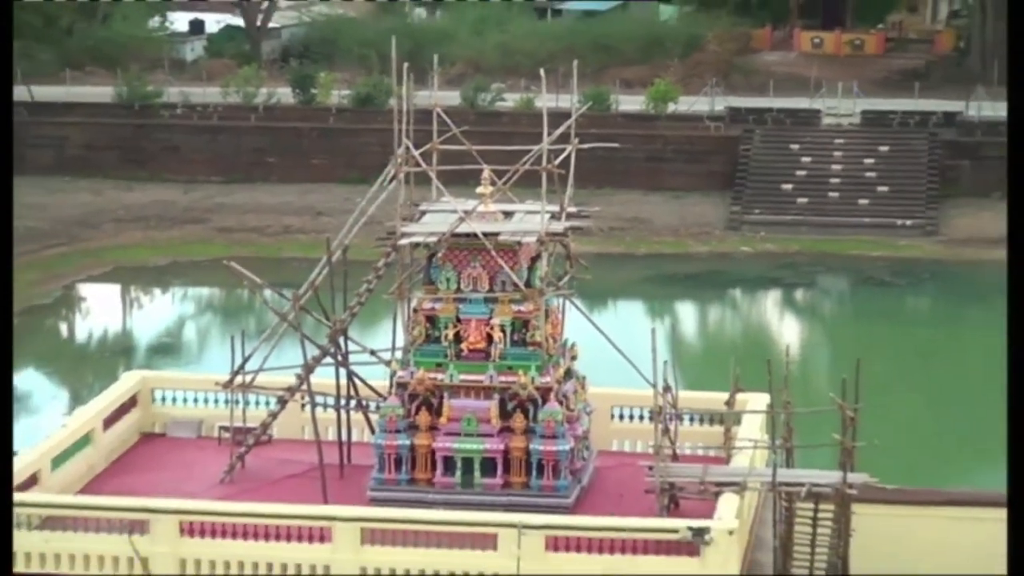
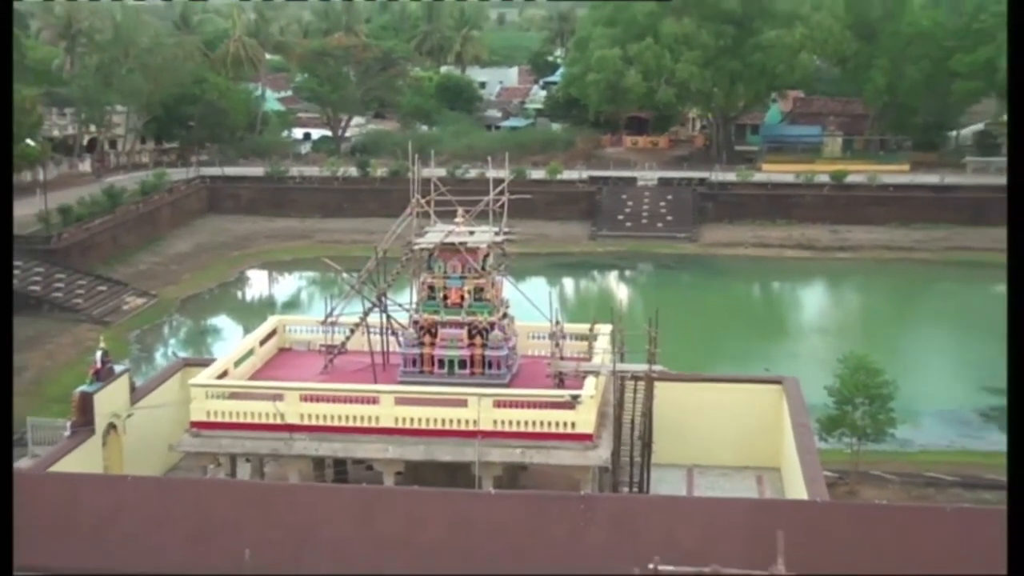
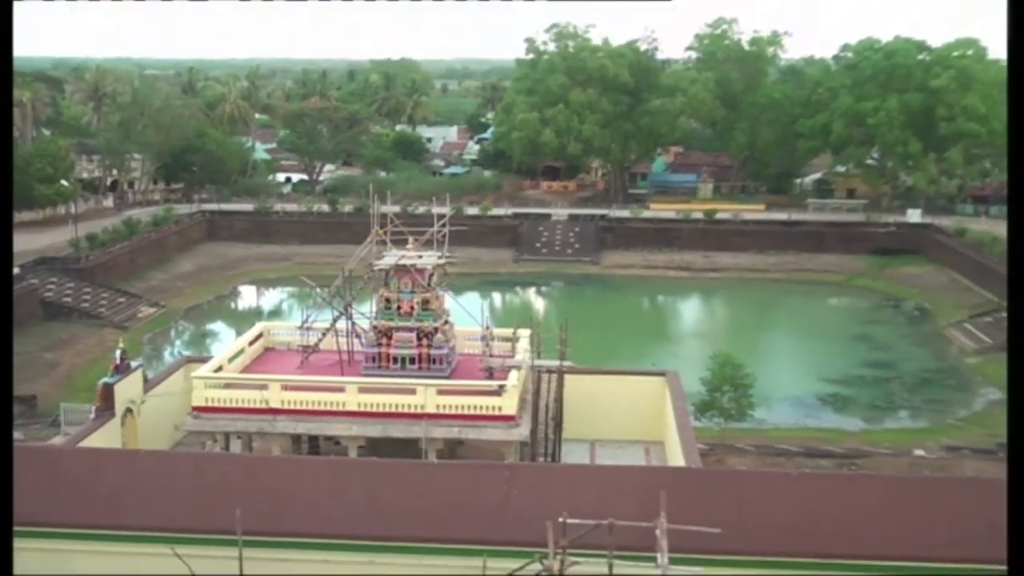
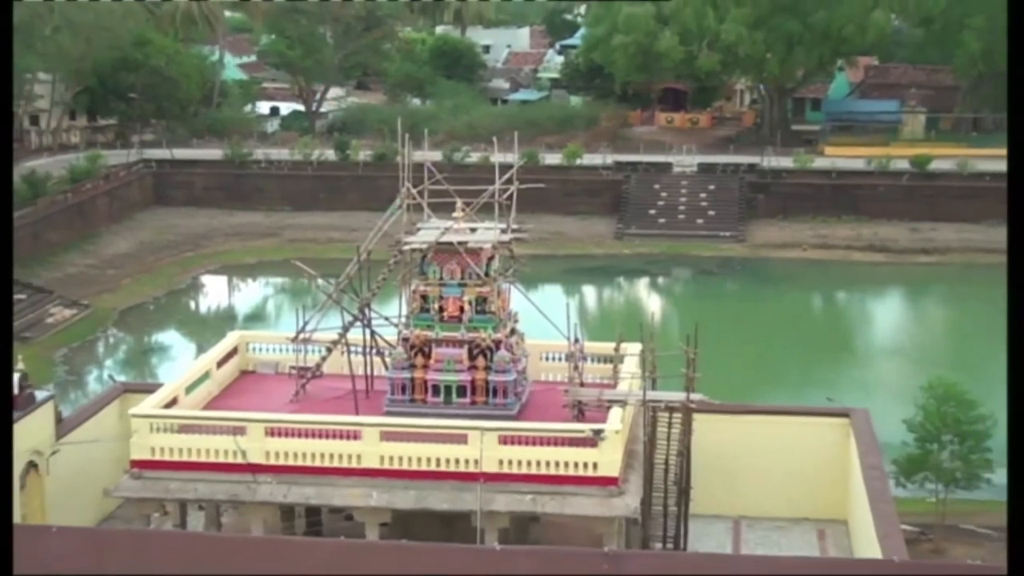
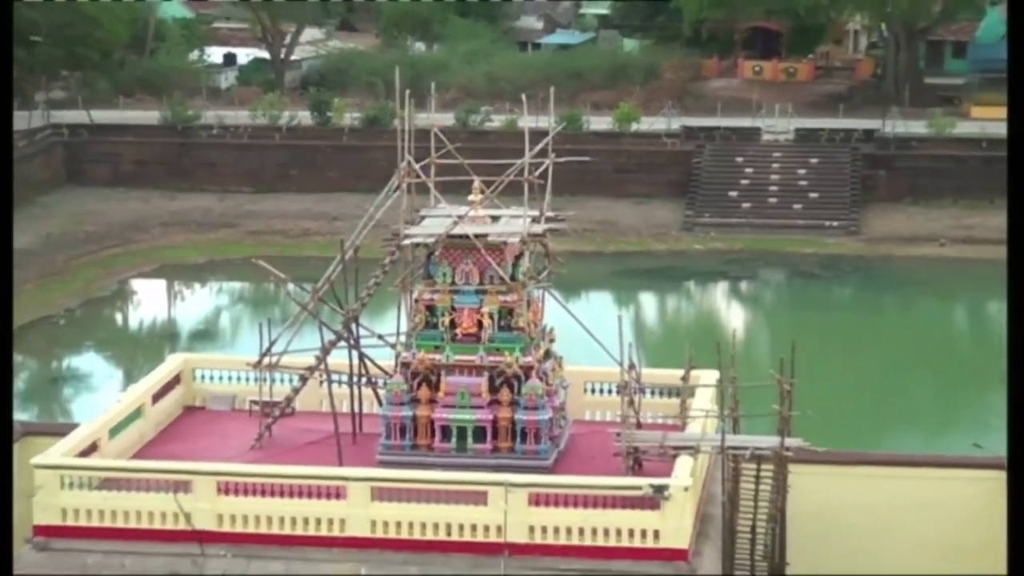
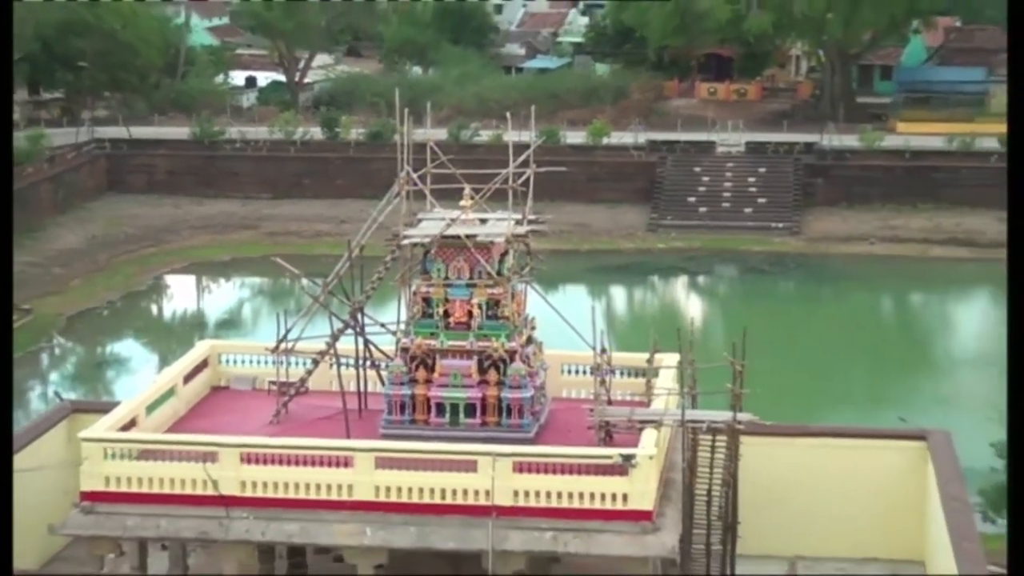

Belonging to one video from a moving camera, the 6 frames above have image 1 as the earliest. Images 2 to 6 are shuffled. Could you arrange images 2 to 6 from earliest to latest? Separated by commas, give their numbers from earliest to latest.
5, 6, 4, 2, 3
